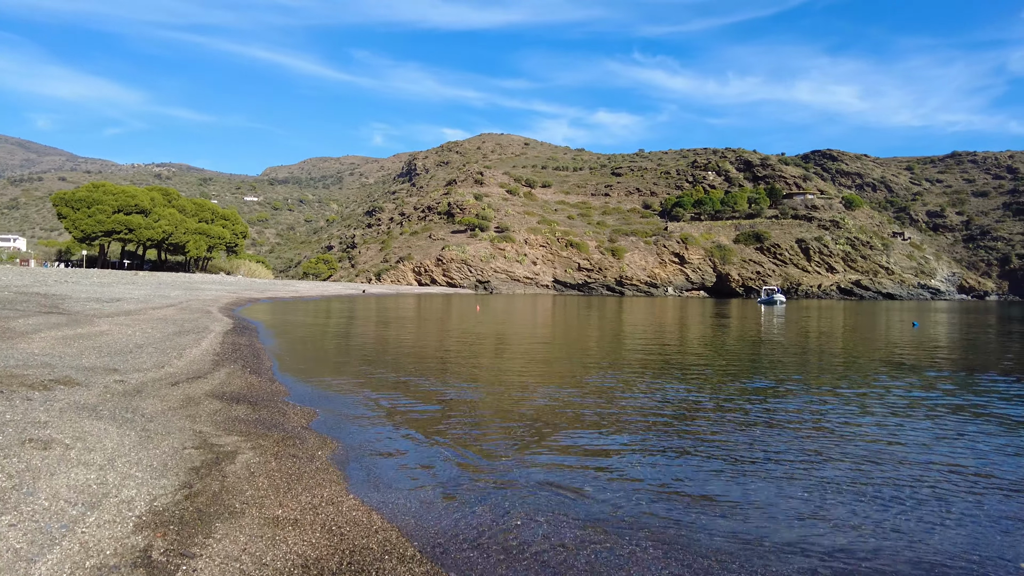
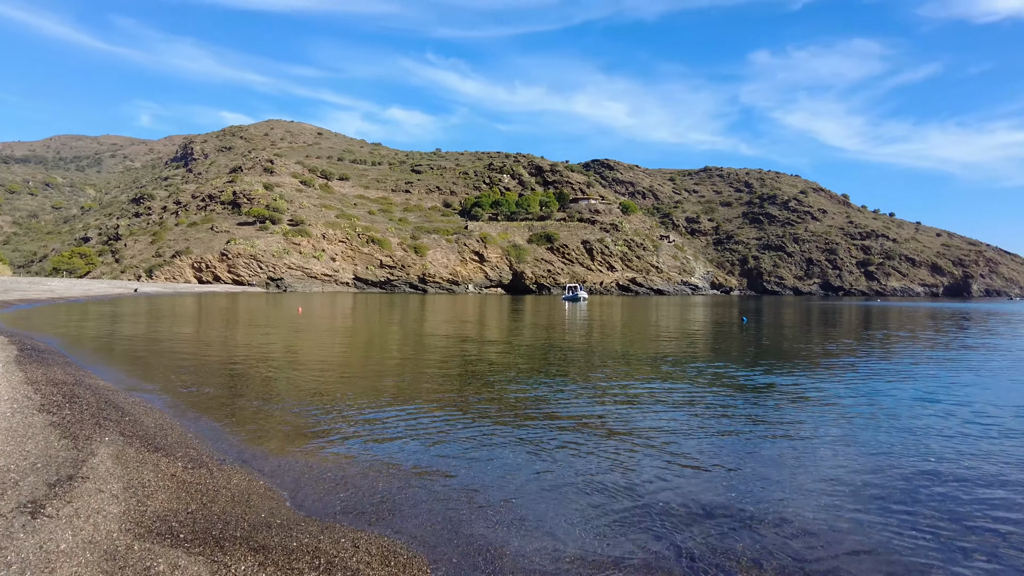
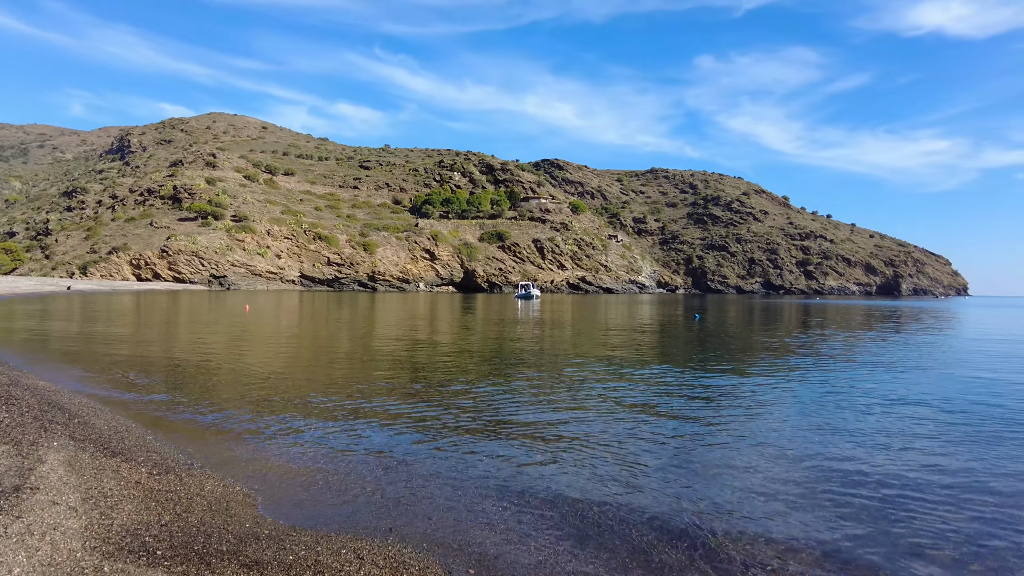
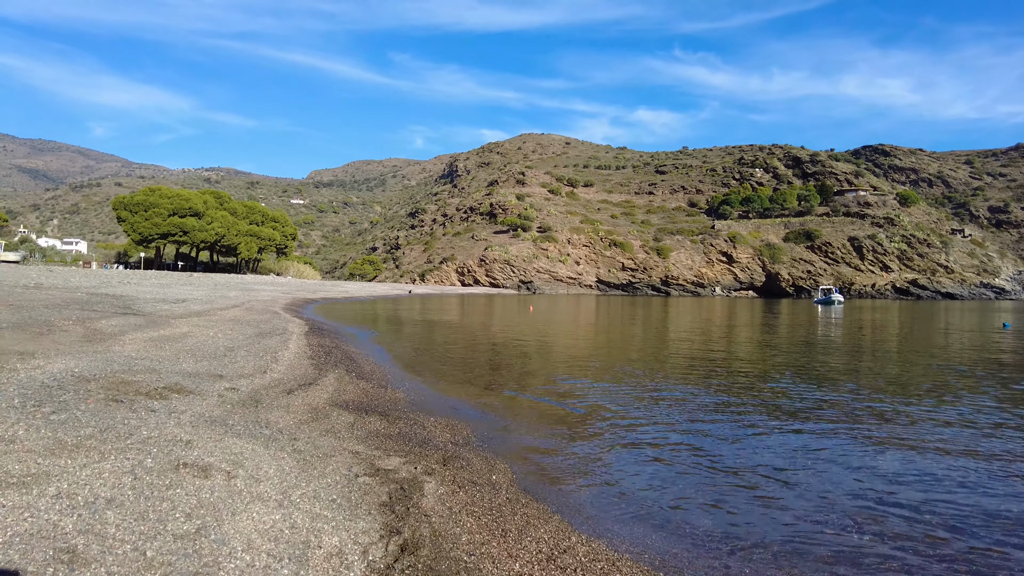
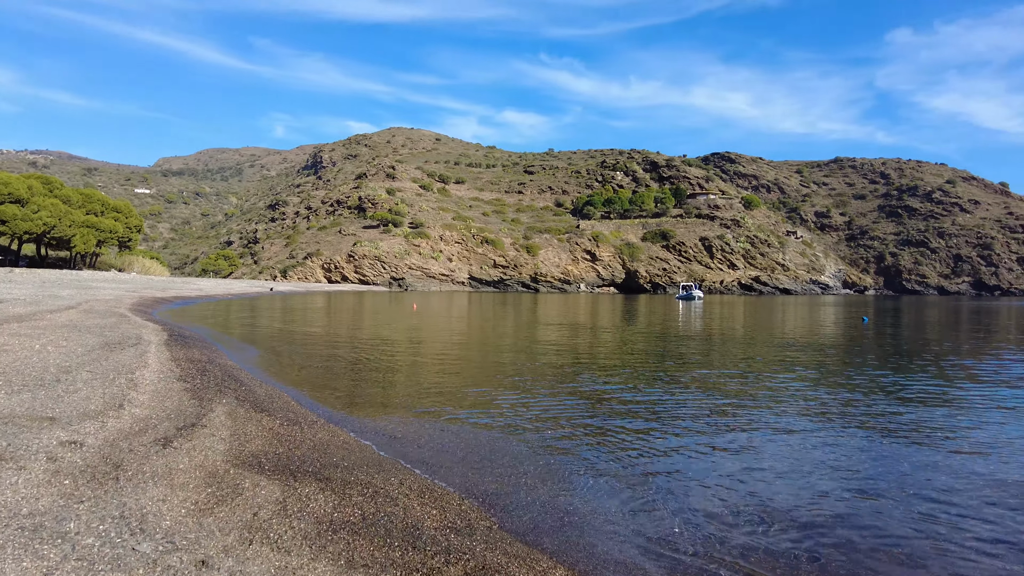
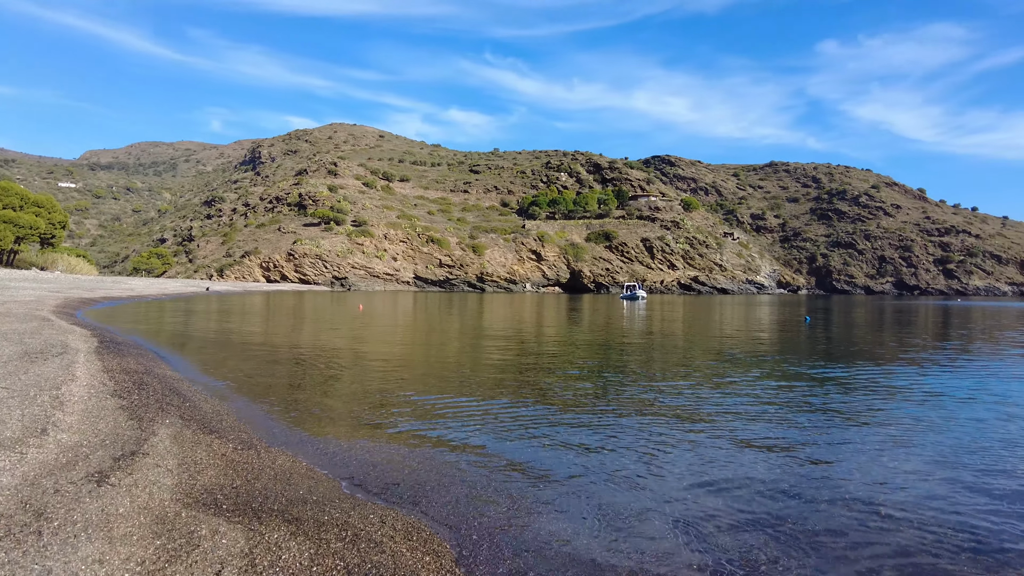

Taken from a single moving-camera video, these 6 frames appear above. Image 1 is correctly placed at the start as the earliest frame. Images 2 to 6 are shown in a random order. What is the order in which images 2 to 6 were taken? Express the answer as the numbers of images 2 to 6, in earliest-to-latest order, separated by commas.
4, 5, 6, 2, 3
